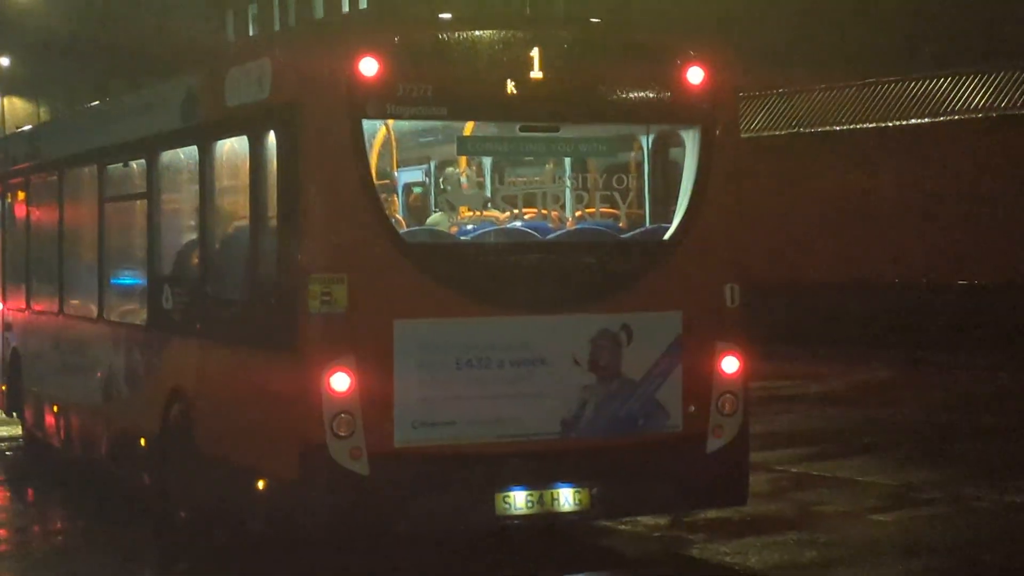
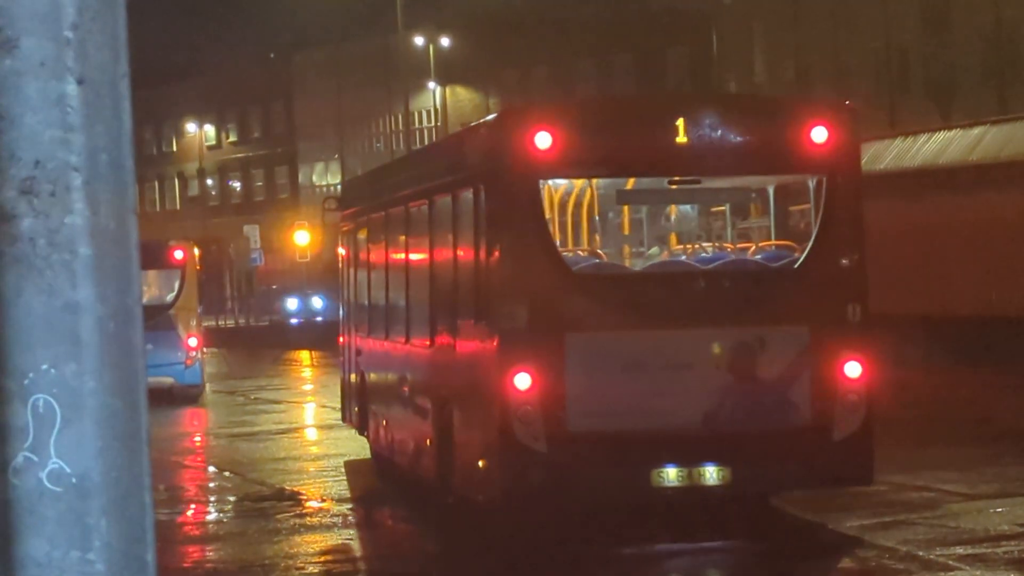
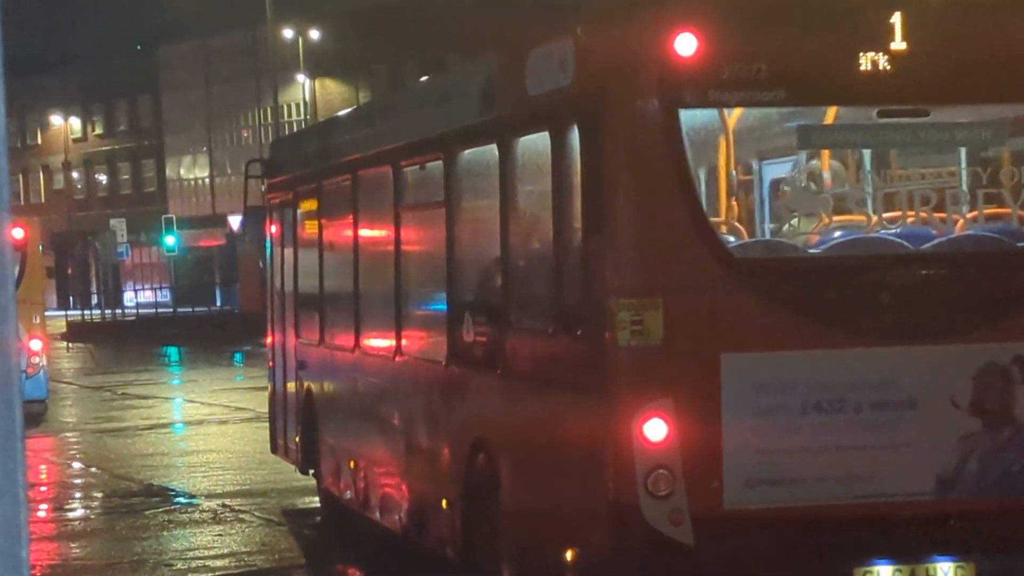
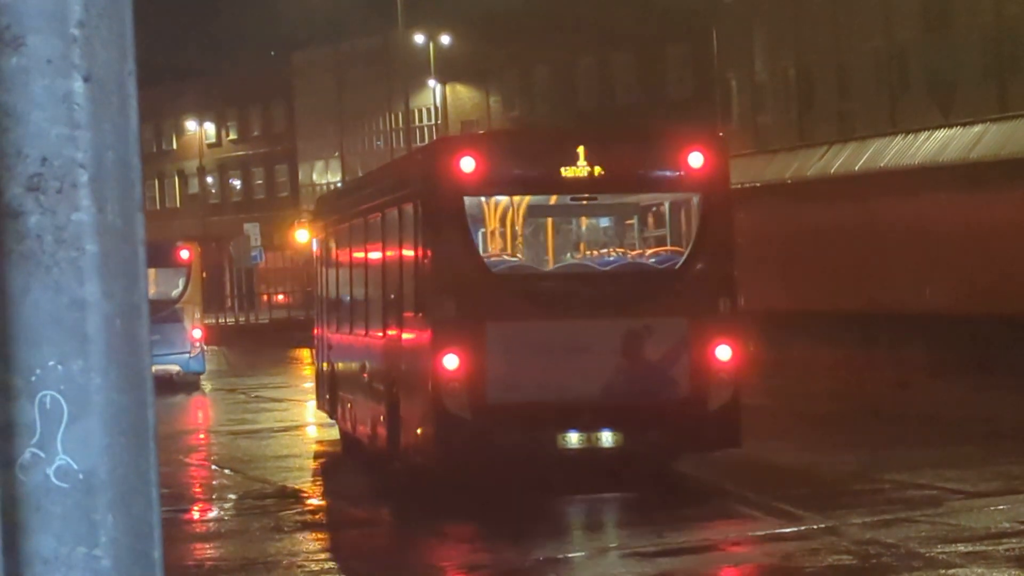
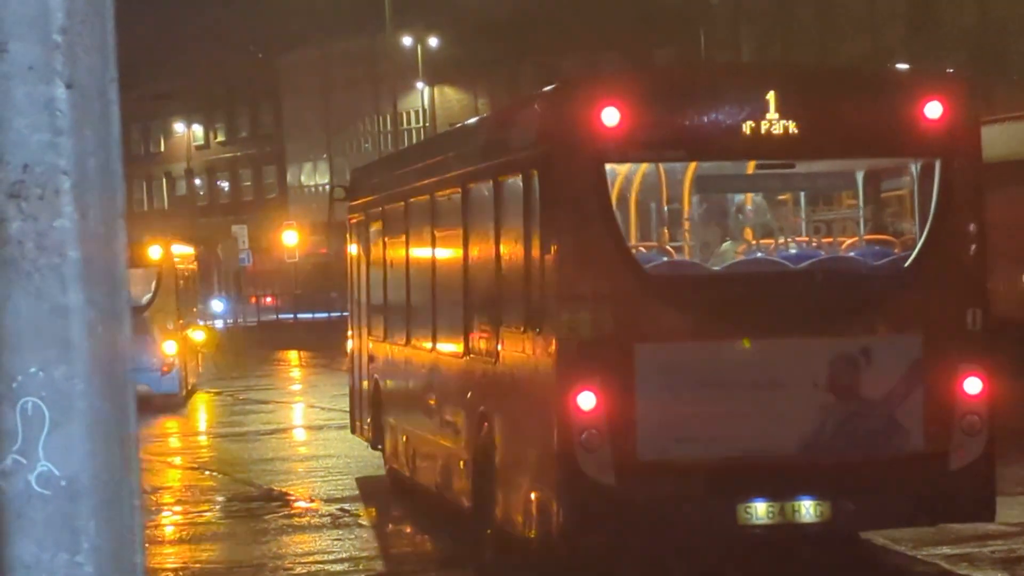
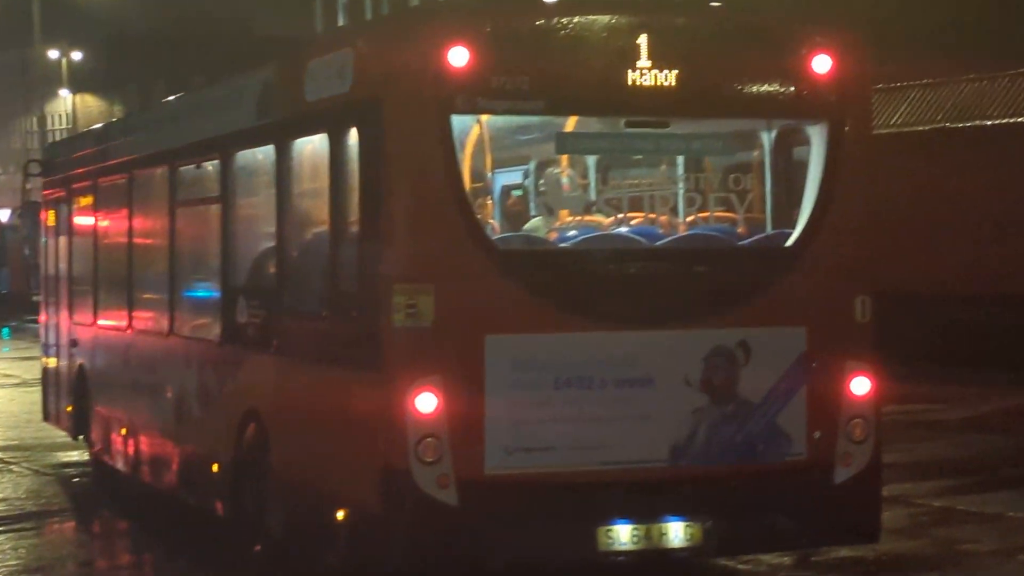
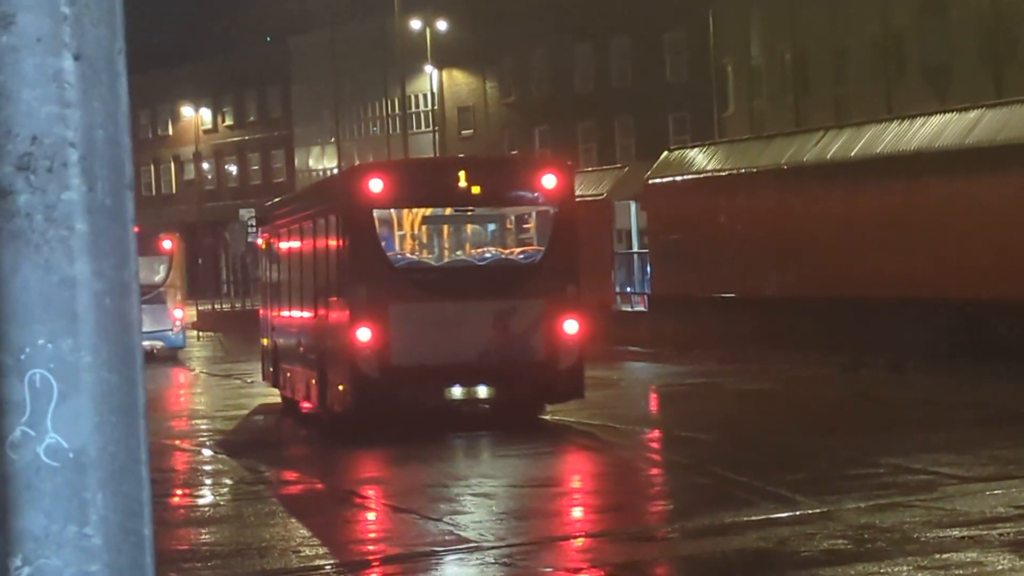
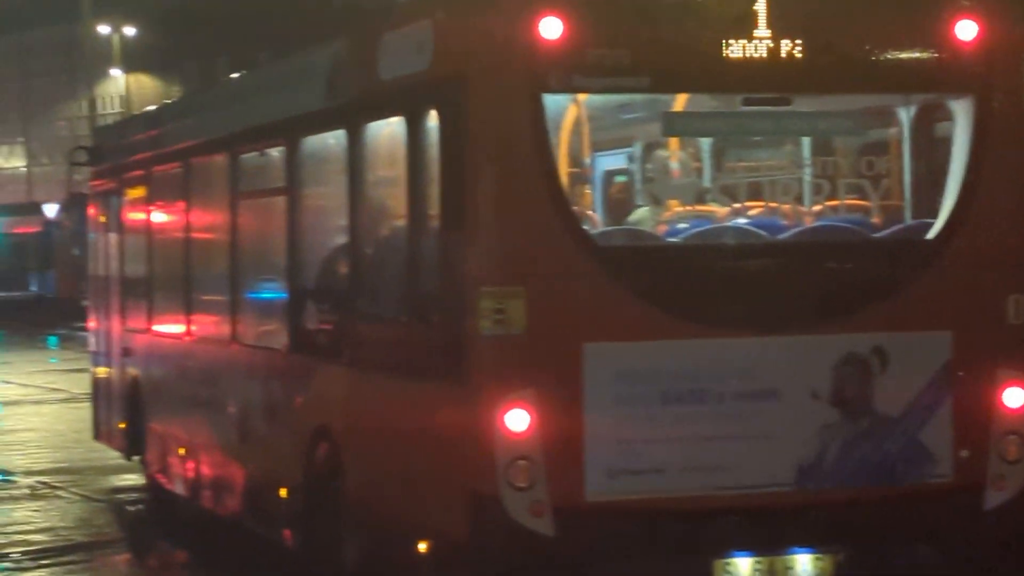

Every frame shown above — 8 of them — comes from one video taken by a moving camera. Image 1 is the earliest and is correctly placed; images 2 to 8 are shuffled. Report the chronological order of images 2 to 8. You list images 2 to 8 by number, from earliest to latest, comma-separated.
6, 8, 3, 5, 2, 4, 7
